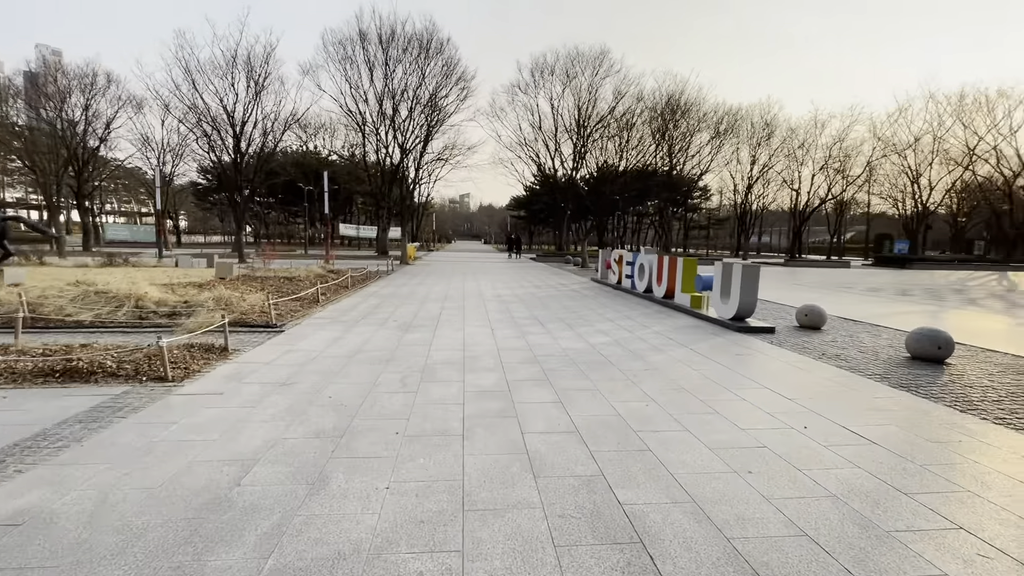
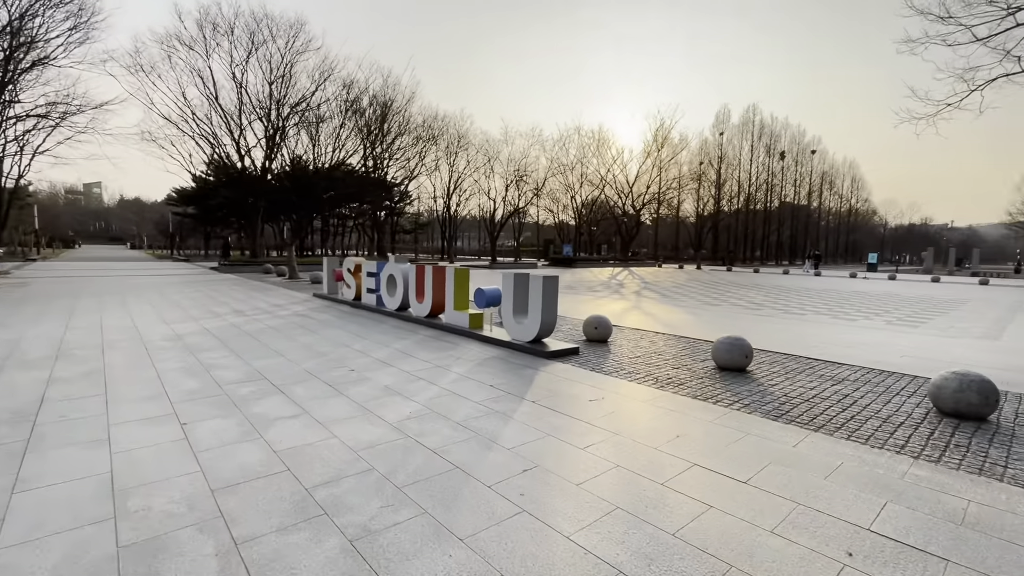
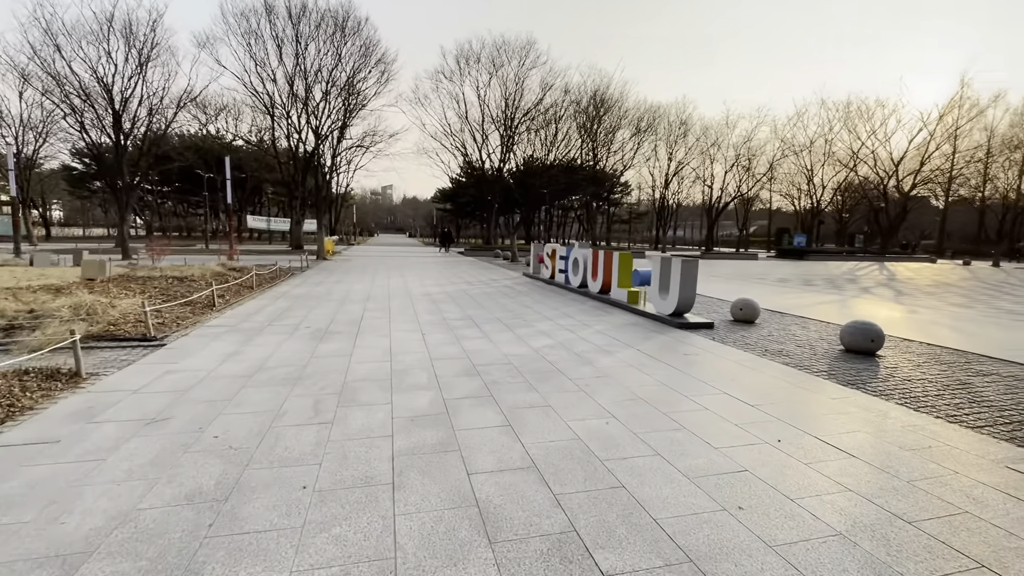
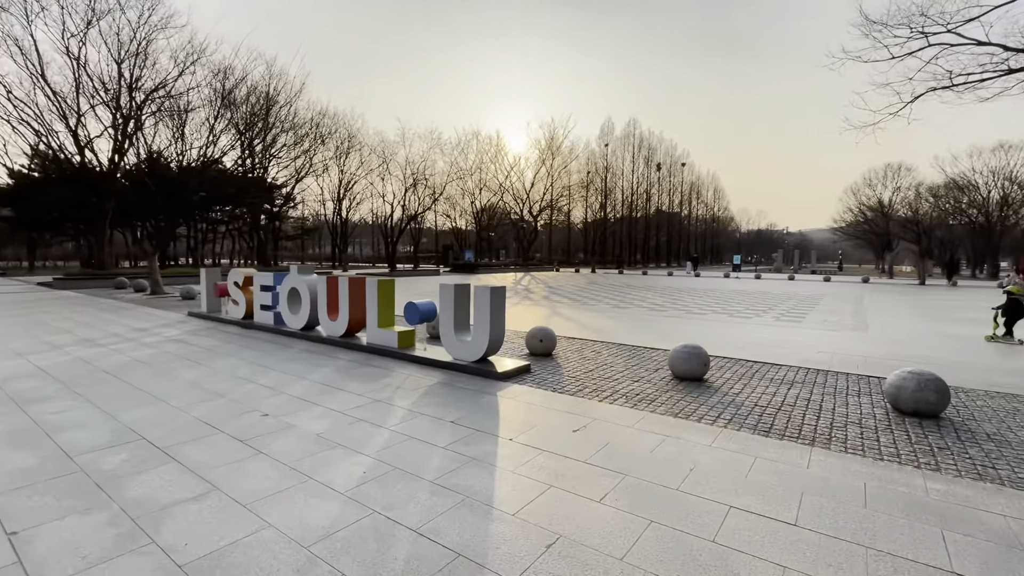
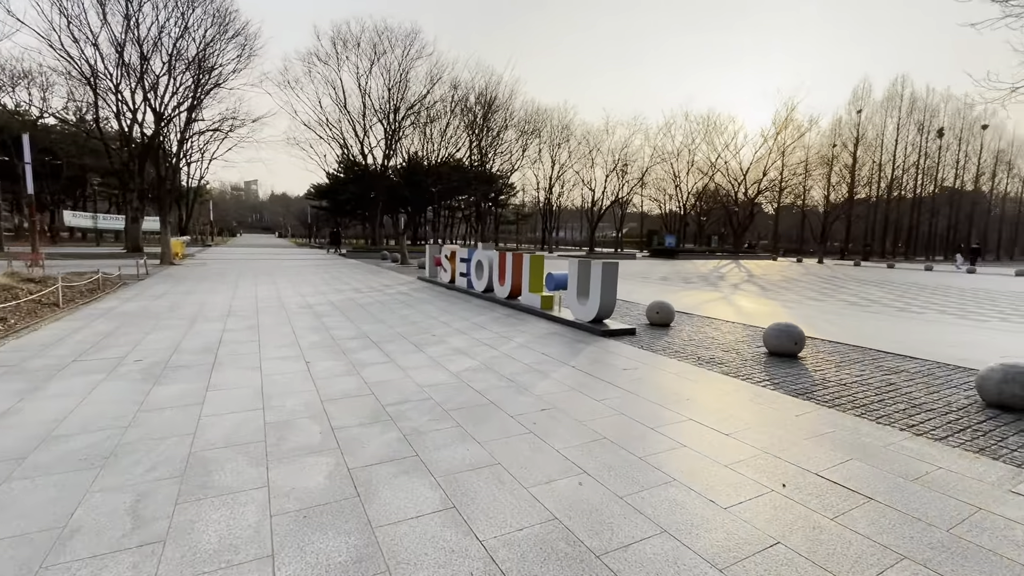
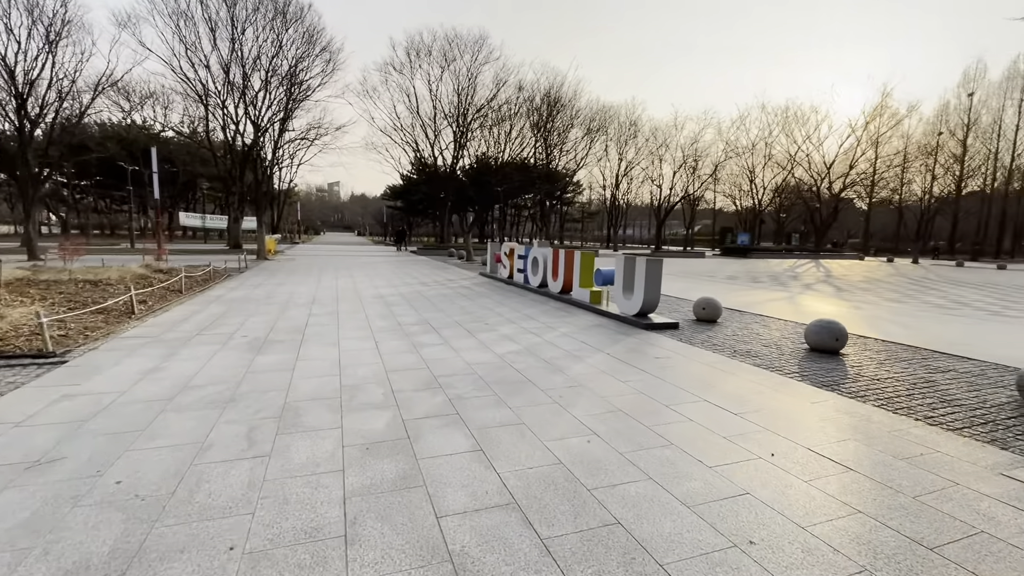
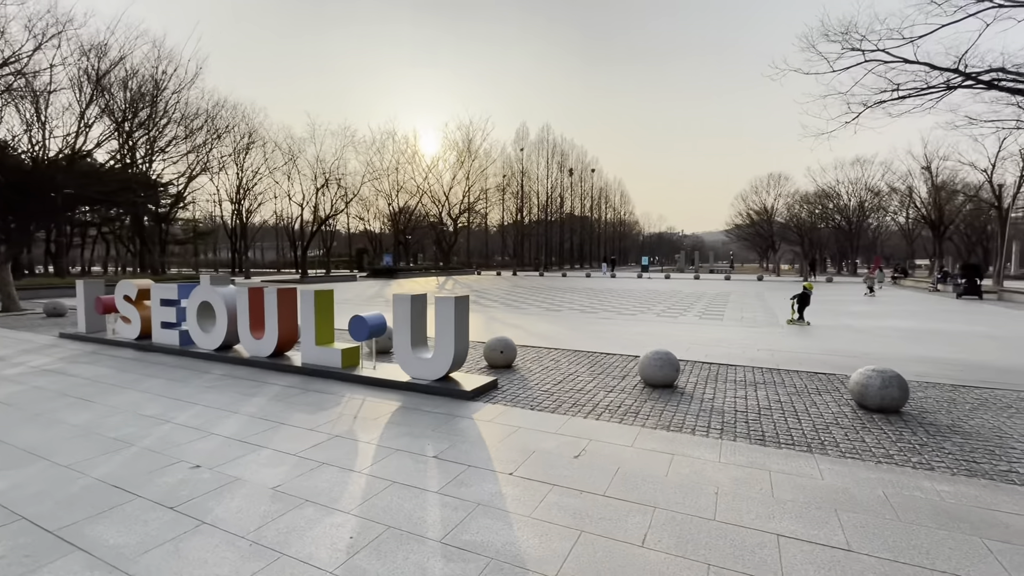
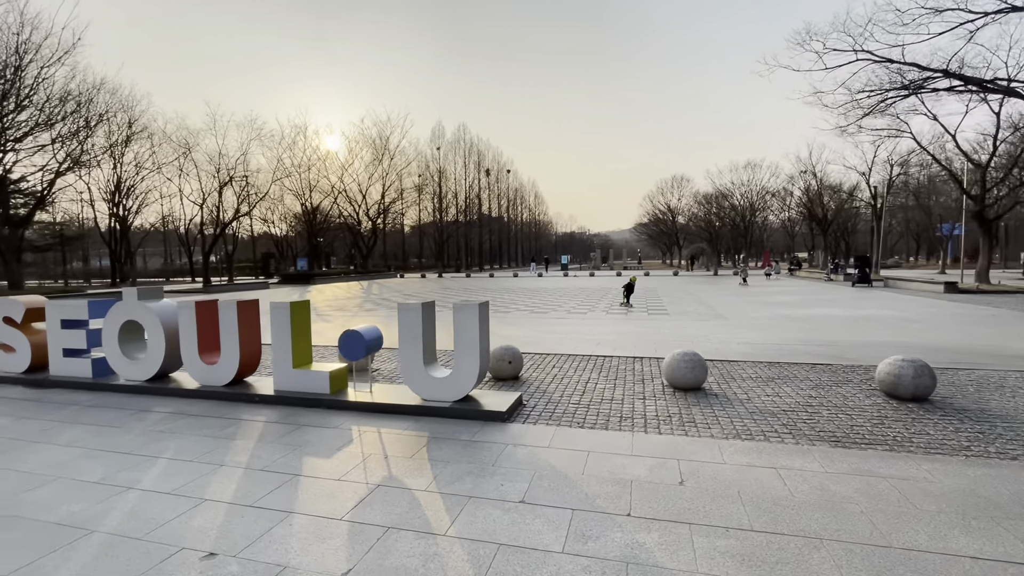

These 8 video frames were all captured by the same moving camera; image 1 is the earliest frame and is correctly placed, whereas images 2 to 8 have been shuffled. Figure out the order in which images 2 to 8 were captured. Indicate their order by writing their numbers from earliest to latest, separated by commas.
3, 6, 5, 2, 4, 7, 8
